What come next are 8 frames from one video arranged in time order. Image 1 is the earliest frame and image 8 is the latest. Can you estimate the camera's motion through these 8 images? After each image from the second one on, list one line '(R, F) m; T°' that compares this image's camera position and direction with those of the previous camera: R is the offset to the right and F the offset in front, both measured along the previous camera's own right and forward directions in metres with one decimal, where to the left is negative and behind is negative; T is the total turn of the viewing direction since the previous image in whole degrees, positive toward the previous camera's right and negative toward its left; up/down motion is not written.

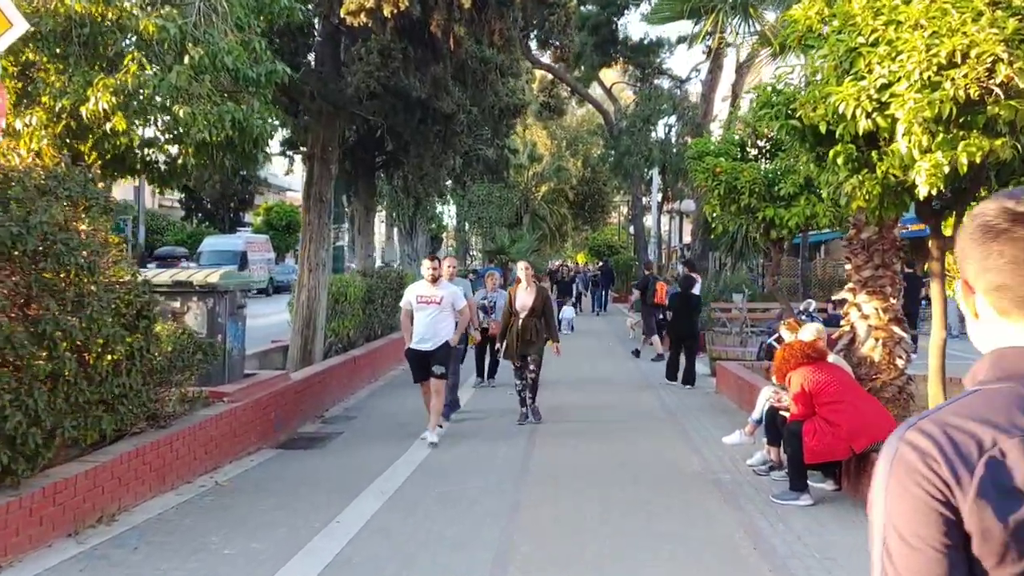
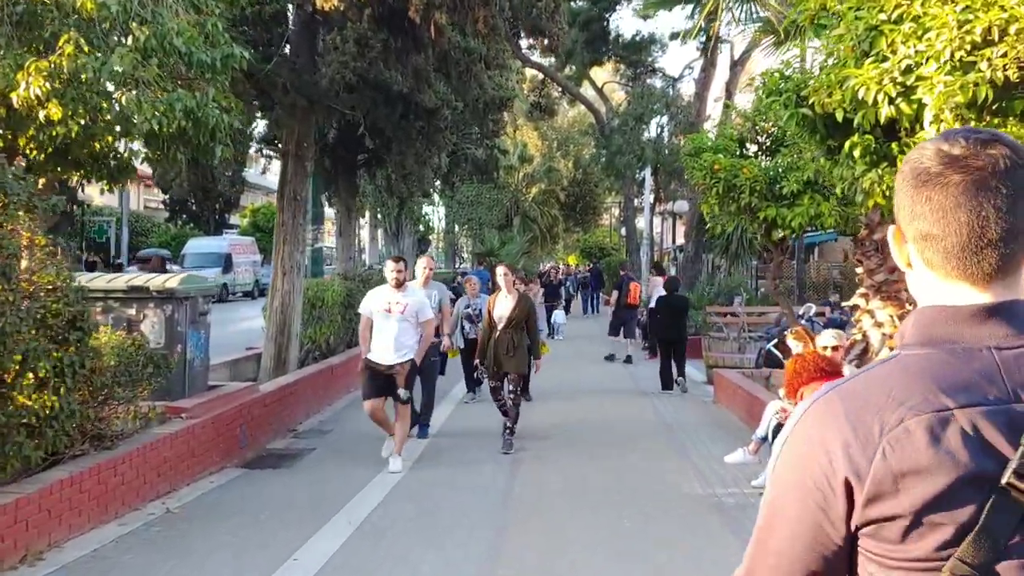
(+0.1, +0.7) m; +1°
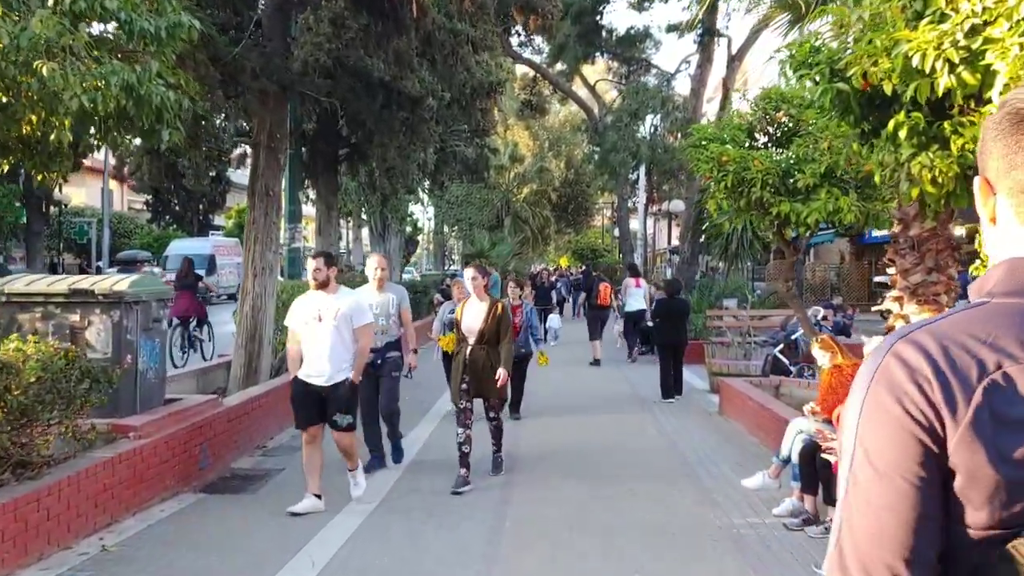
(0.0, +0.9) m; +1°
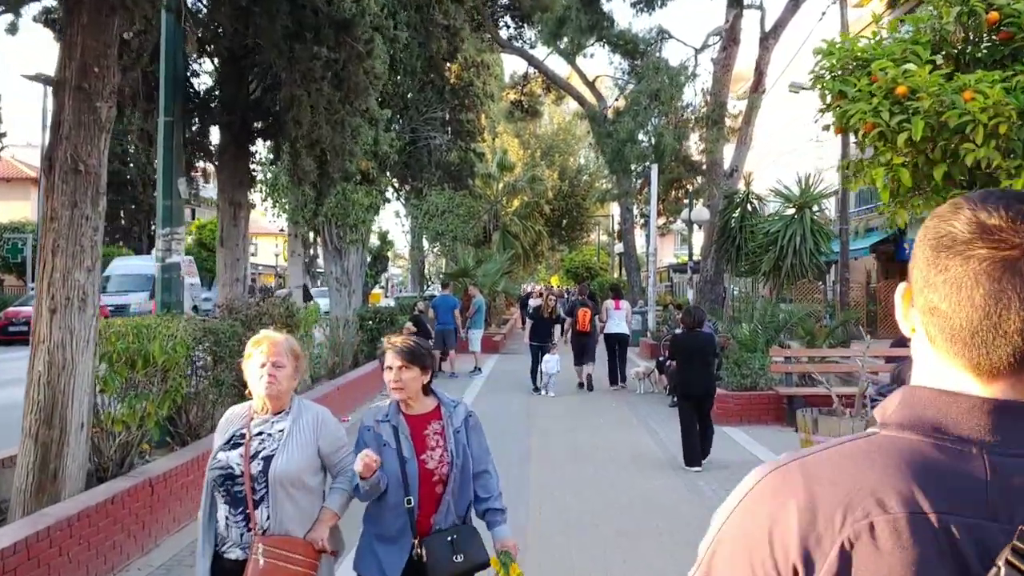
(0.0, +4.9) m; +1°
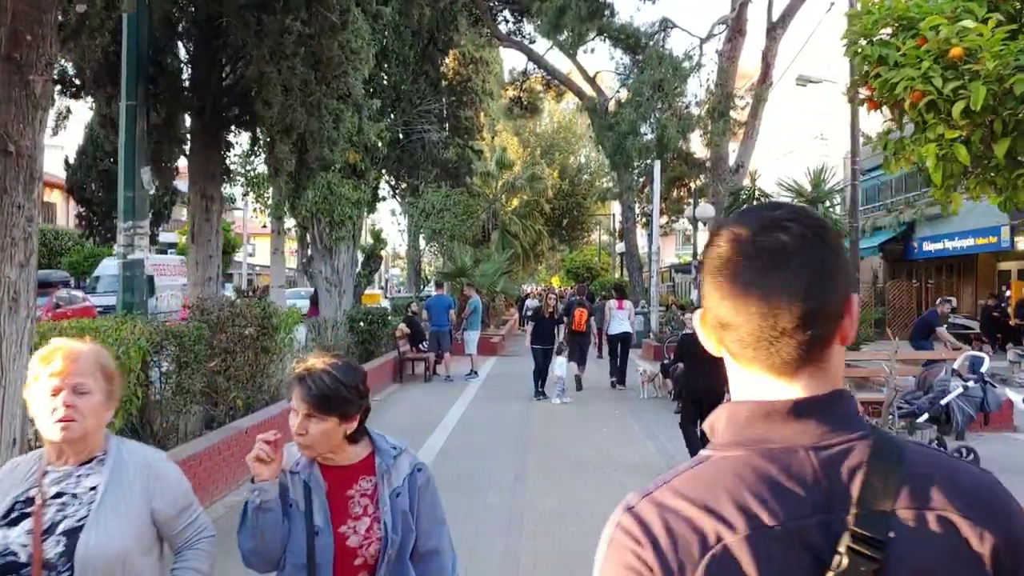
(+0.1, +0.8) m; 0°
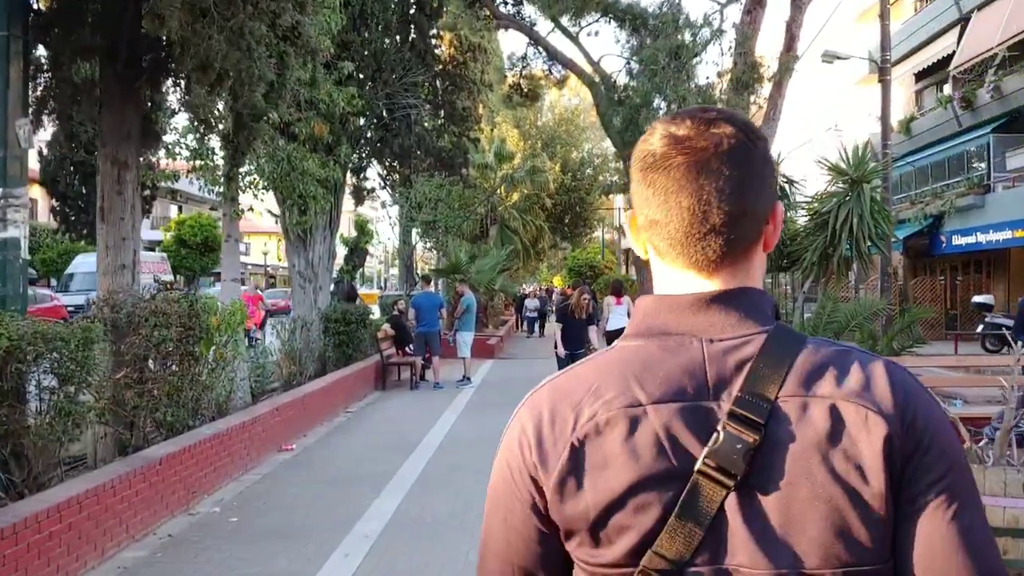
(+0.1, +2.1) m; 0°
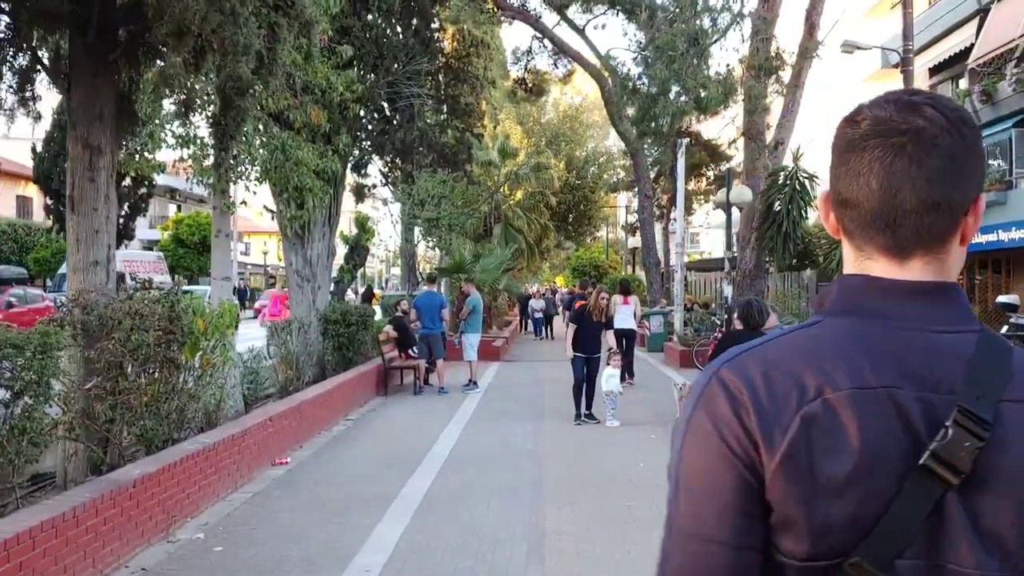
(-0.1, +0.9) m; 0°
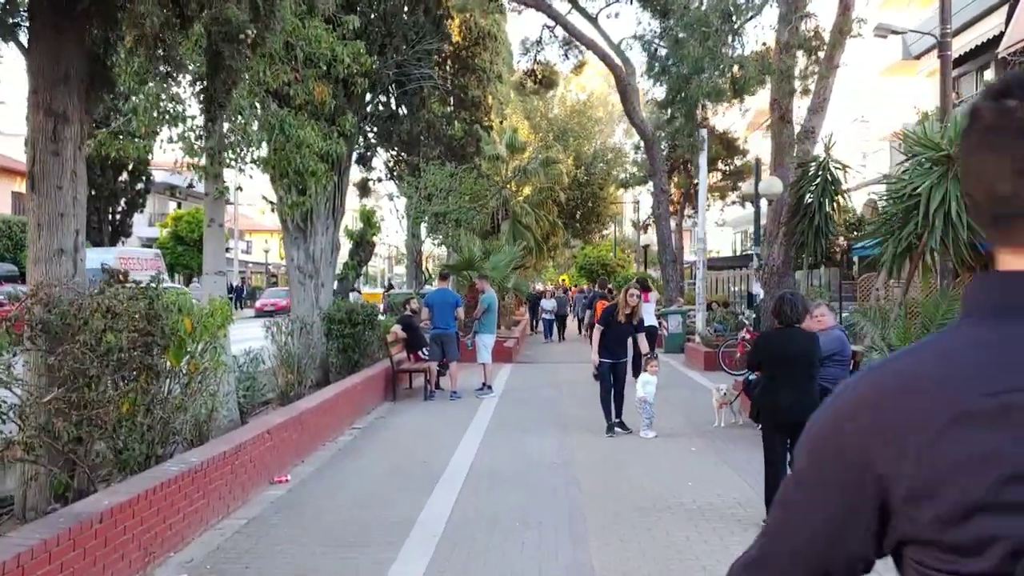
(-0.3, +1.1) m; 0°
